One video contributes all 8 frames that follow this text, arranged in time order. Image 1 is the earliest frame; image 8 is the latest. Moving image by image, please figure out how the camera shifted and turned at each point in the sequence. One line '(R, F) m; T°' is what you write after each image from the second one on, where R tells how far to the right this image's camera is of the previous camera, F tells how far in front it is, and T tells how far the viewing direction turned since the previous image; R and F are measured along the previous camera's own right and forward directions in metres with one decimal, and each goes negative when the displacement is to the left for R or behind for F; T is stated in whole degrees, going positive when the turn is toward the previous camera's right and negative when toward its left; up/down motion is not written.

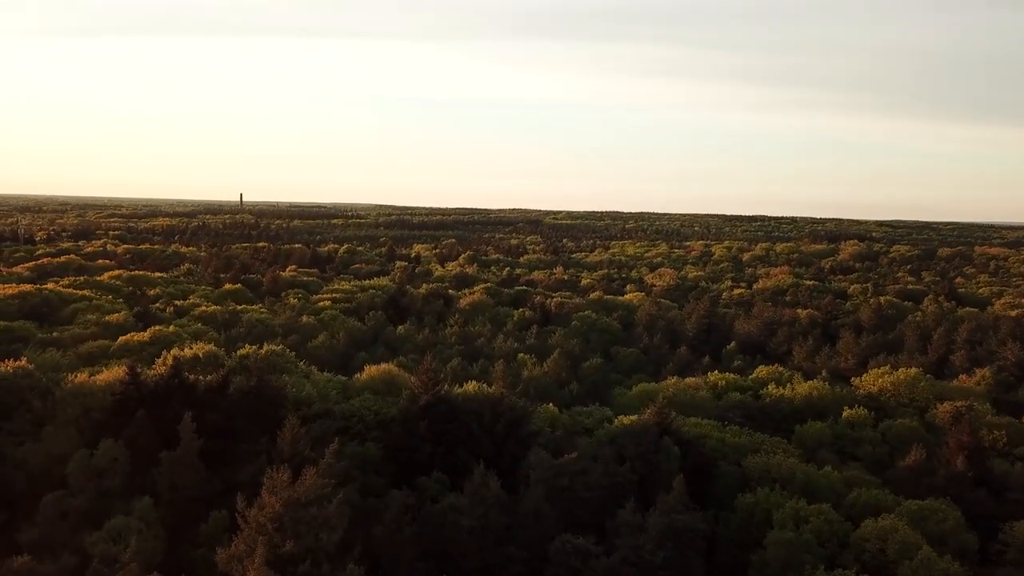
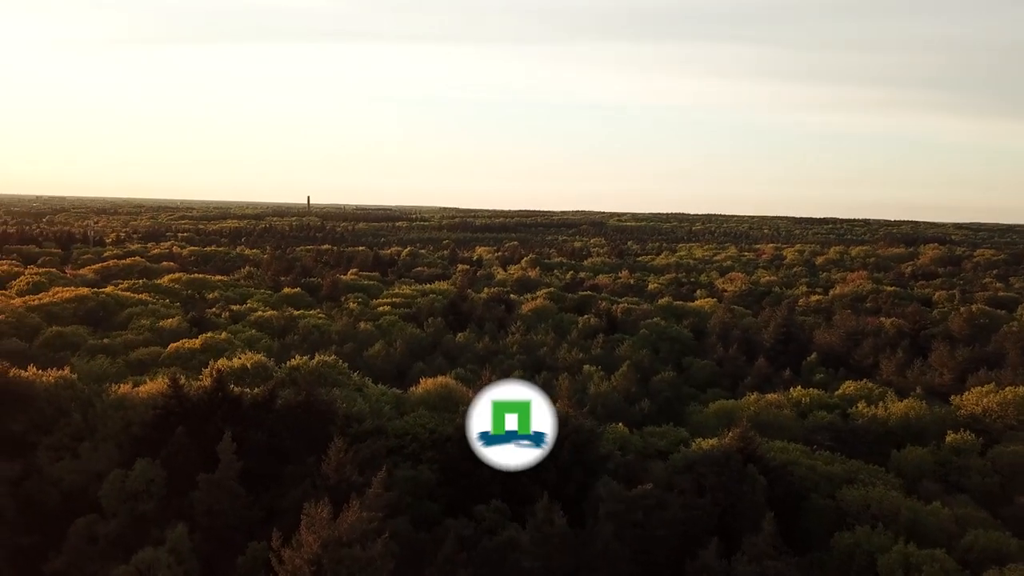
(-0.1, +1.3) m; -4°
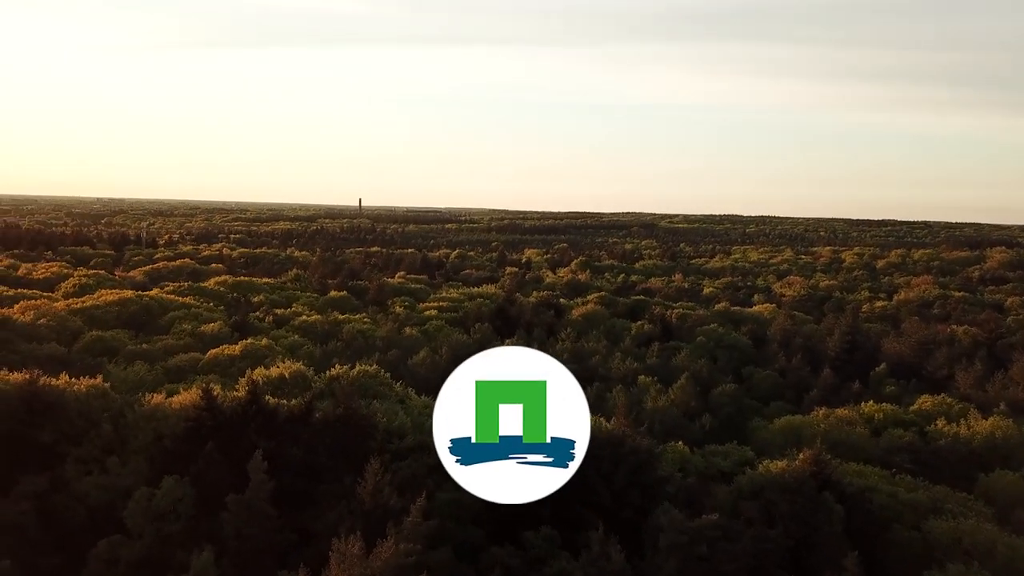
(0.0, +1.0) m; -3°
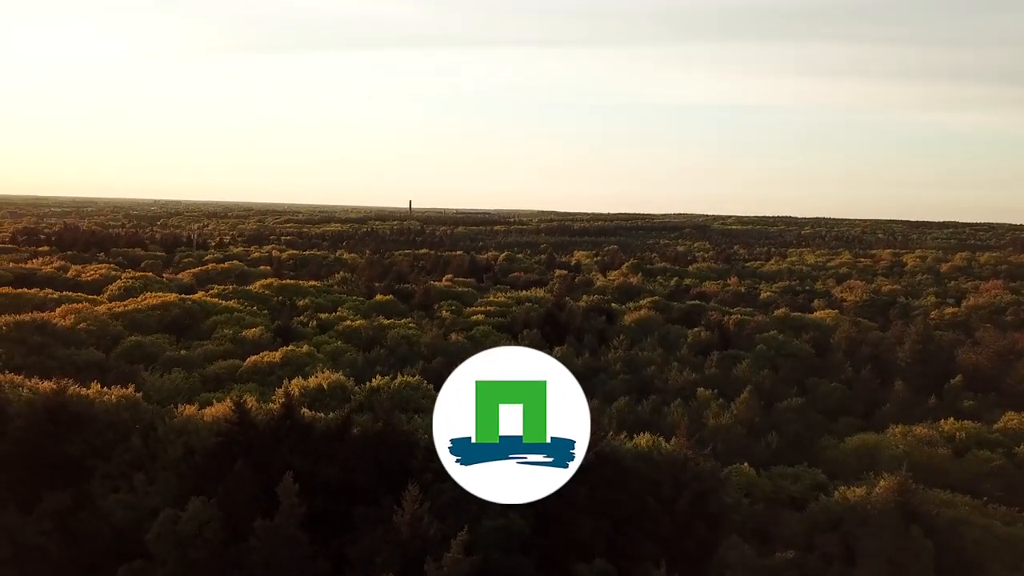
(0.0, +1.0) m; -3°
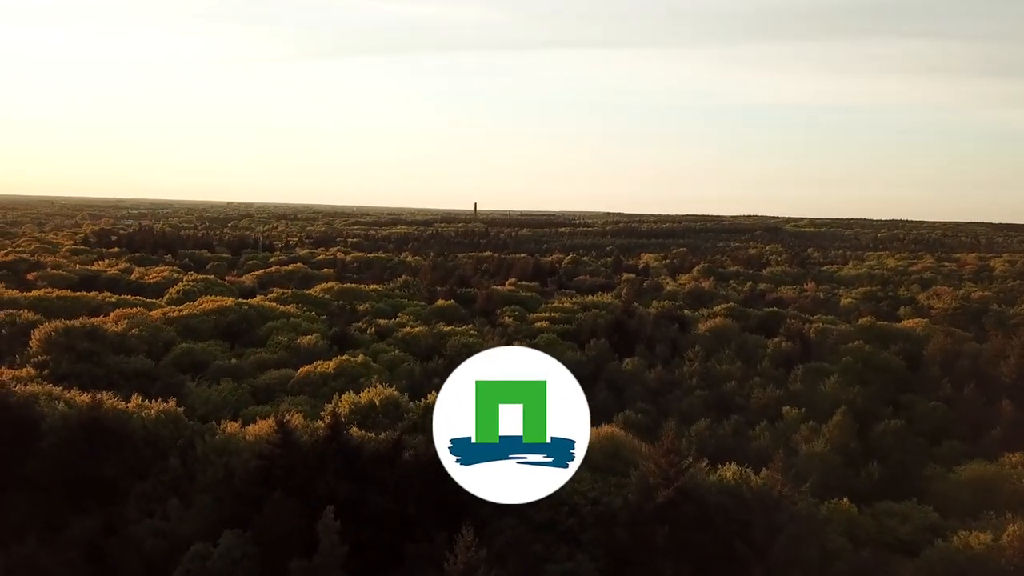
(-0.1, +1.4) m; -4°
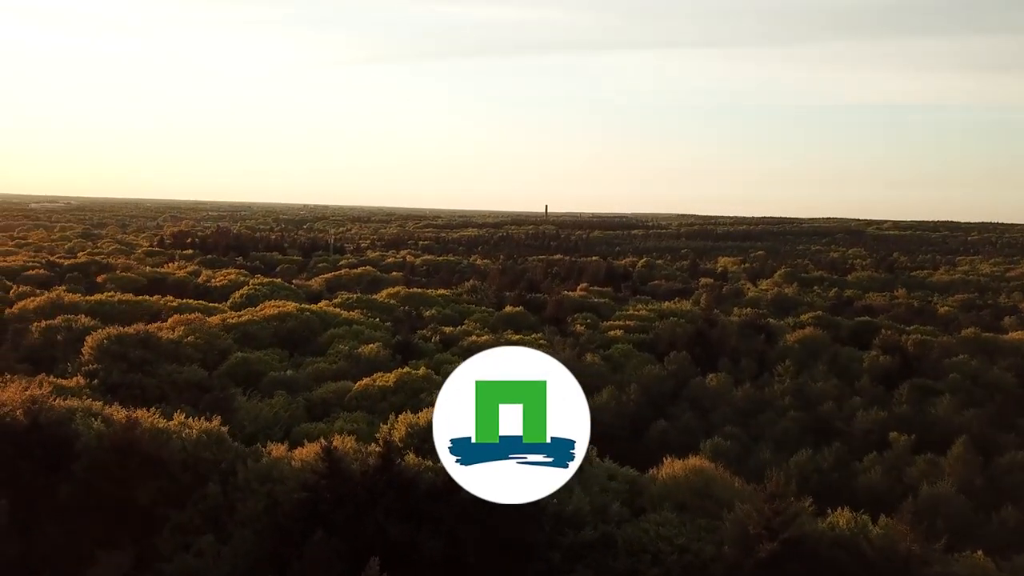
(0.0, +1.5) m; -4°
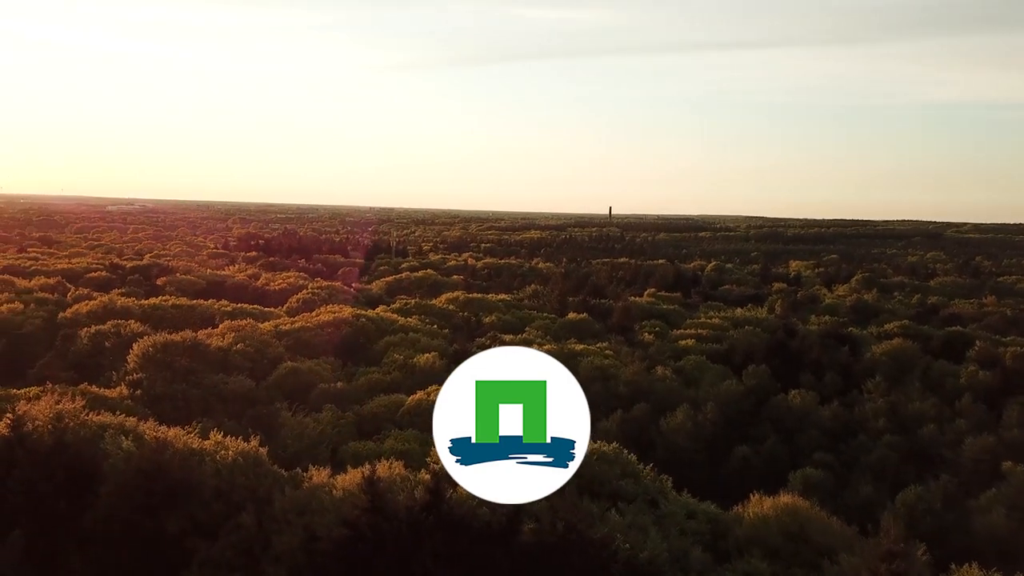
(0.0, +1.3) m; -4°
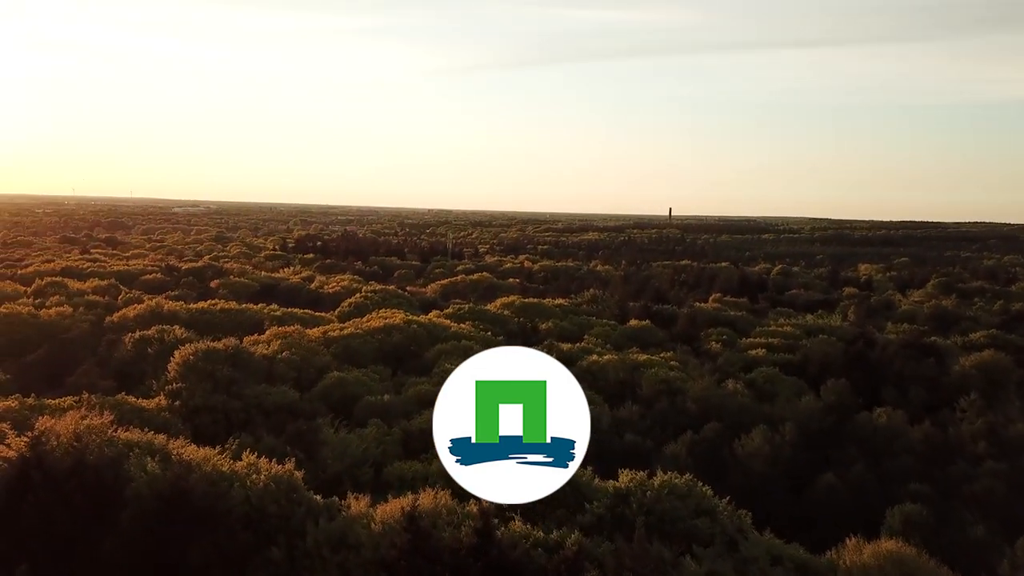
(0.0, +1.2) m; -3°
